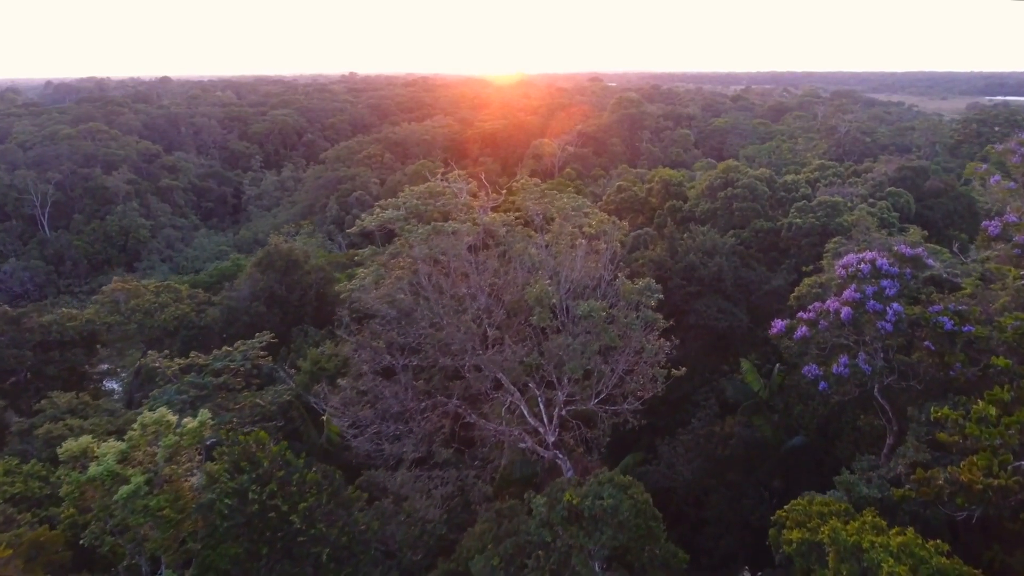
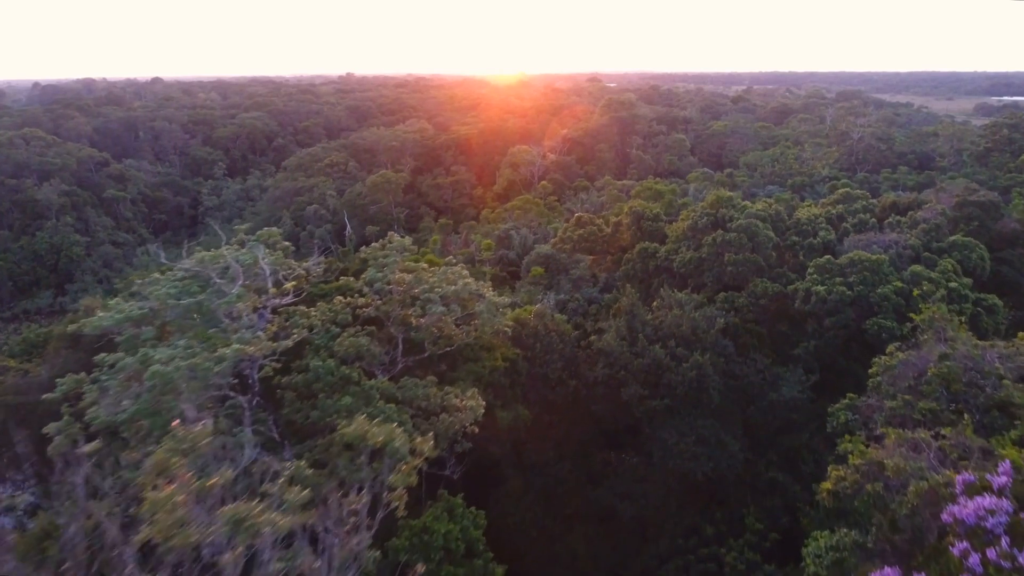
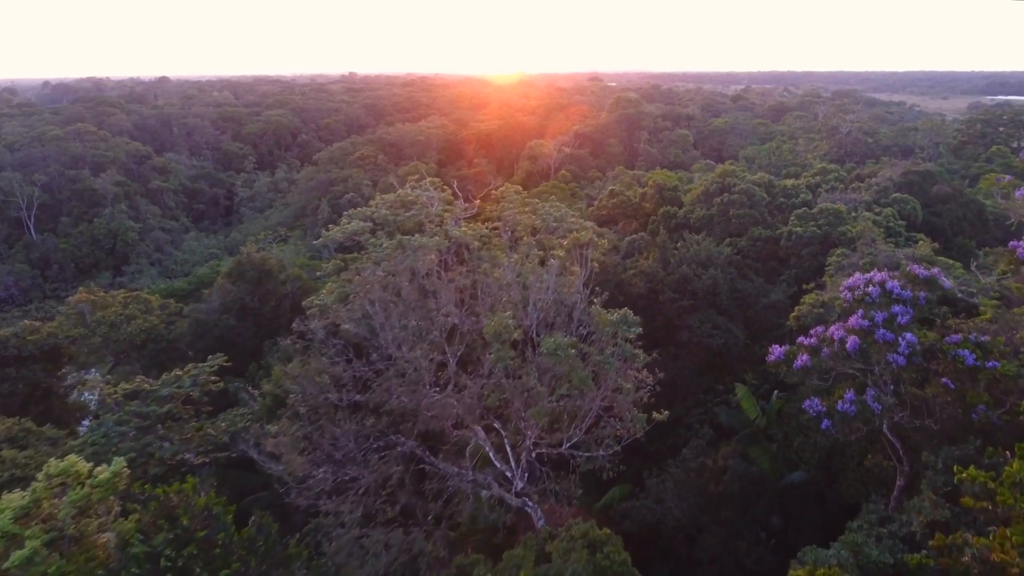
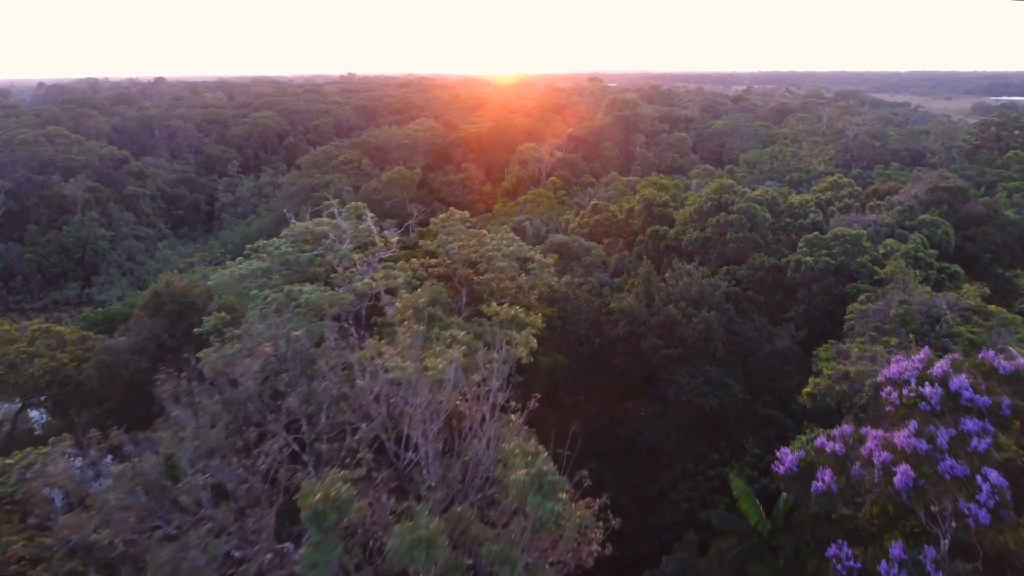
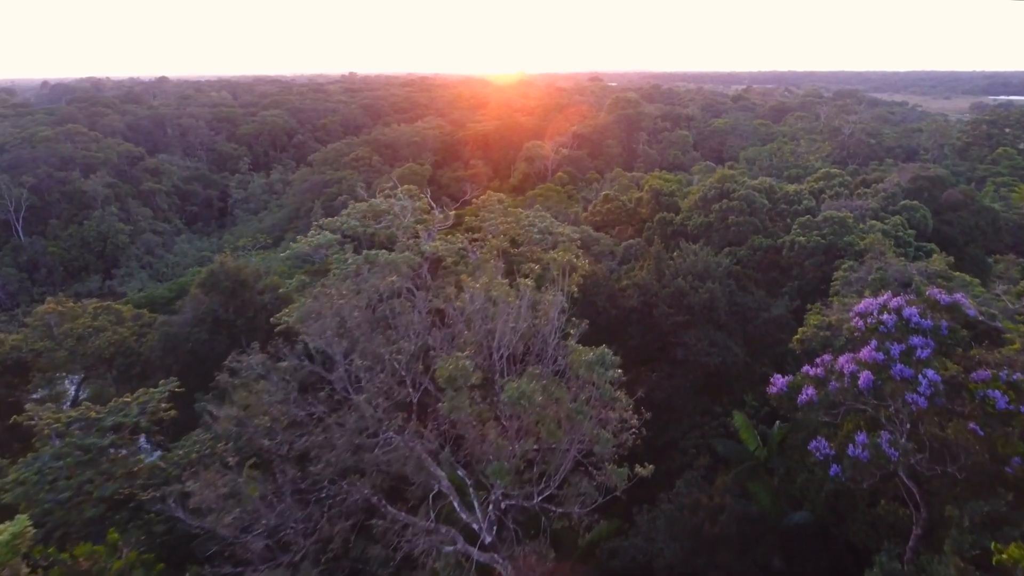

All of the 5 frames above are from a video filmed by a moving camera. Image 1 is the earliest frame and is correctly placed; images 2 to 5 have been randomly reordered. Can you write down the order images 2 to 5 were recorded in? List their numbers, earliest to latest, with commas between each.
3, 5, 4, 2
